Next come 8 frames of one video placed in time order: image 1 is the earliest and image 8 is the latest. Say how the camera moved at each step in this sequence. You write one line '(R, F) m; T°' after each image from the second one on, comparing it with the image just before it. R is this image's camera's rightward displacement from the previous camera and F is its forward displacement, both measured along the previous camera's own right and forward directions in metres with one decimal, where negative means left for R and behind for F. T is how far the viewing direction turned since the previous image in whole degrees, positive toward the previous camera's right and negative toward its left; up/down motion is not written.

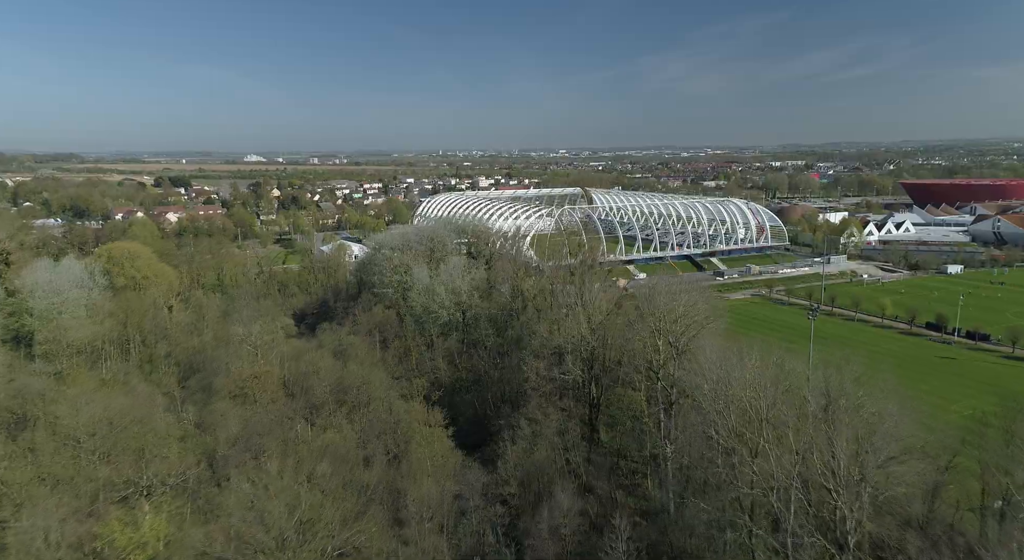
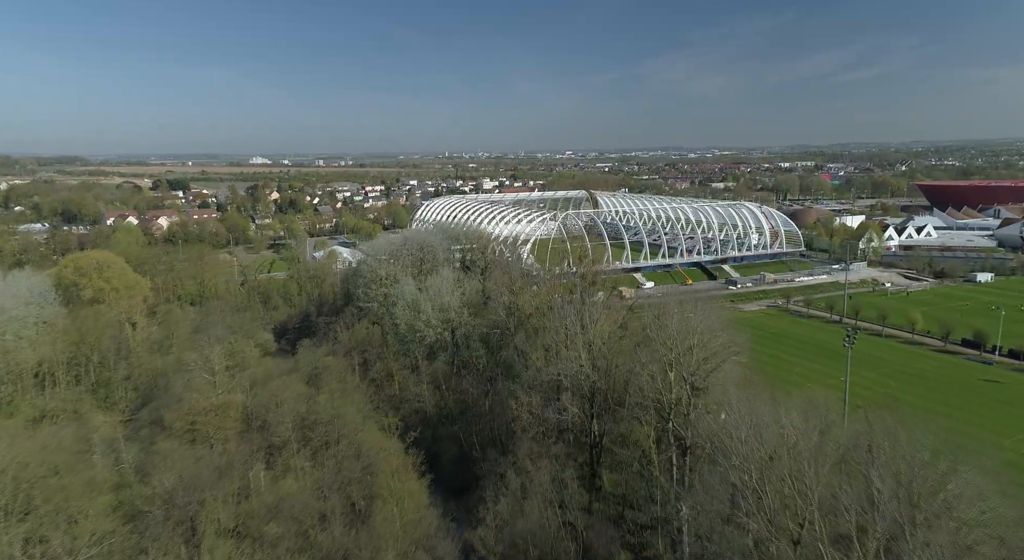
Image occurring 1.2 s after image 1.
(+0.5, +2.9) m; -1°
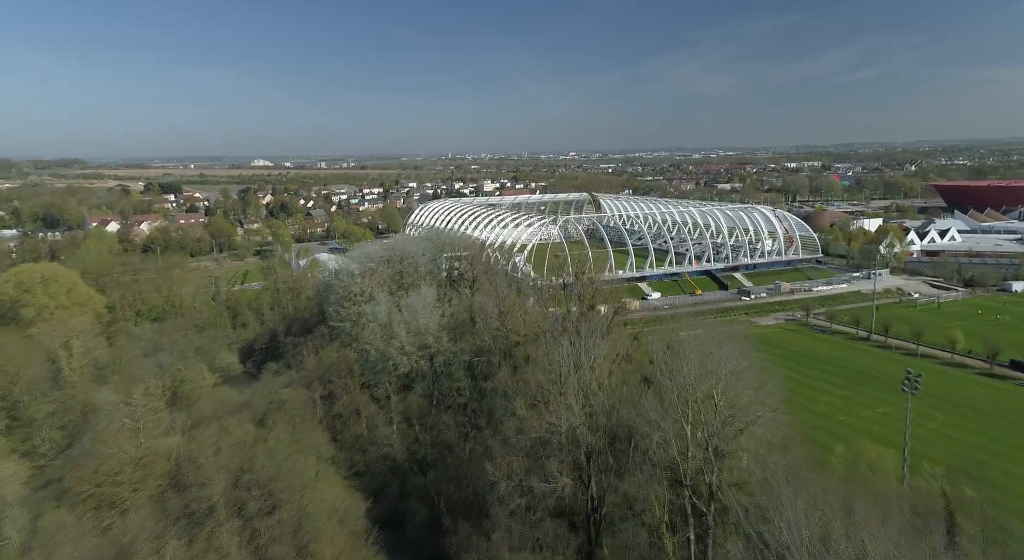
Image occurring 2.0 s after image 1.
(+0.6, +3.6) m; 0°
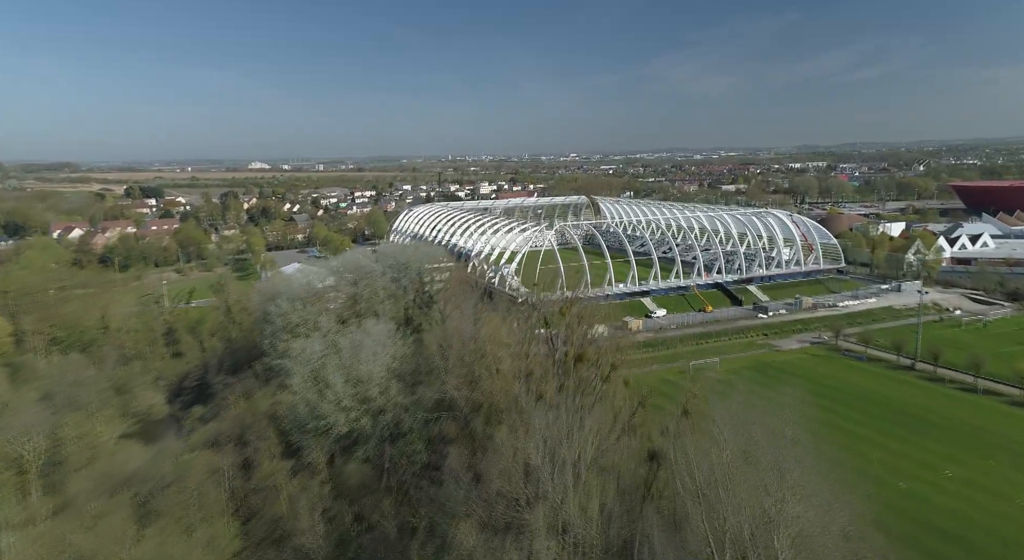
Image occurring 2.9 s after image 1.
(+0.9, +5.2) m; 0°
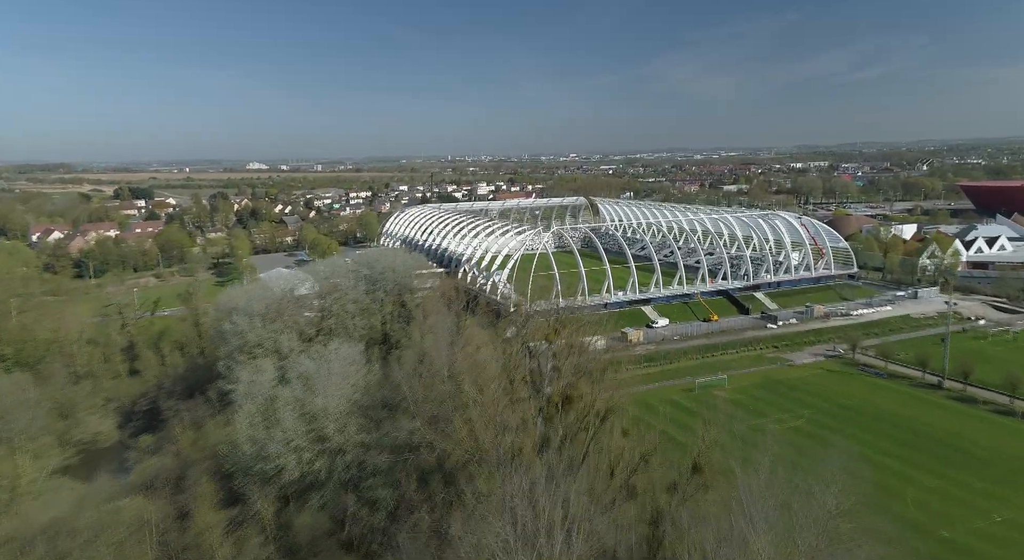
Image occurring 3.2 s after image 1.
(+0.5, +2.6) m; 0°
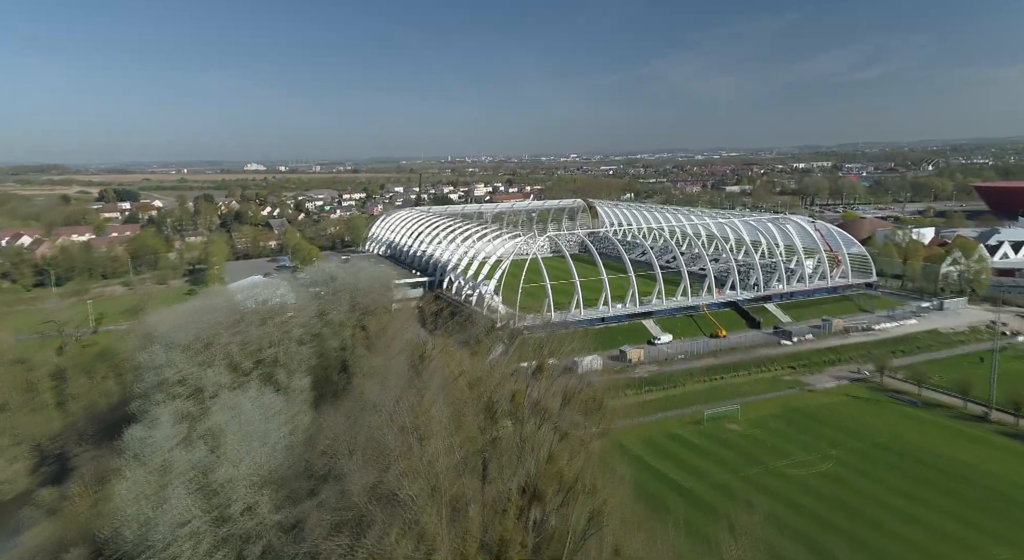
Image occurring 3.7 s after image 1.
(+0.7, +3.5) m; 0°
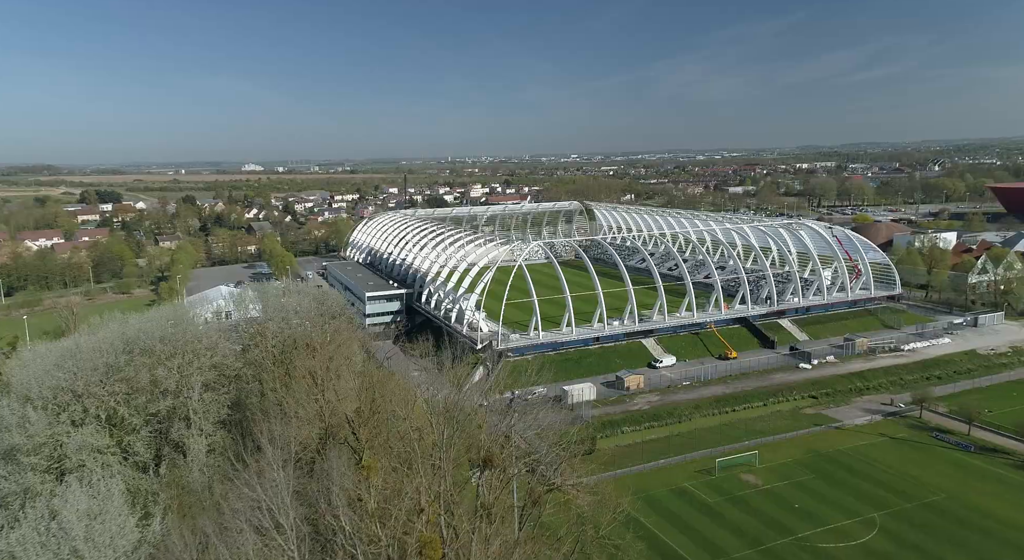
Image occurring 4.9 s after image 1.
(+0.8, +3.9) m; 0°
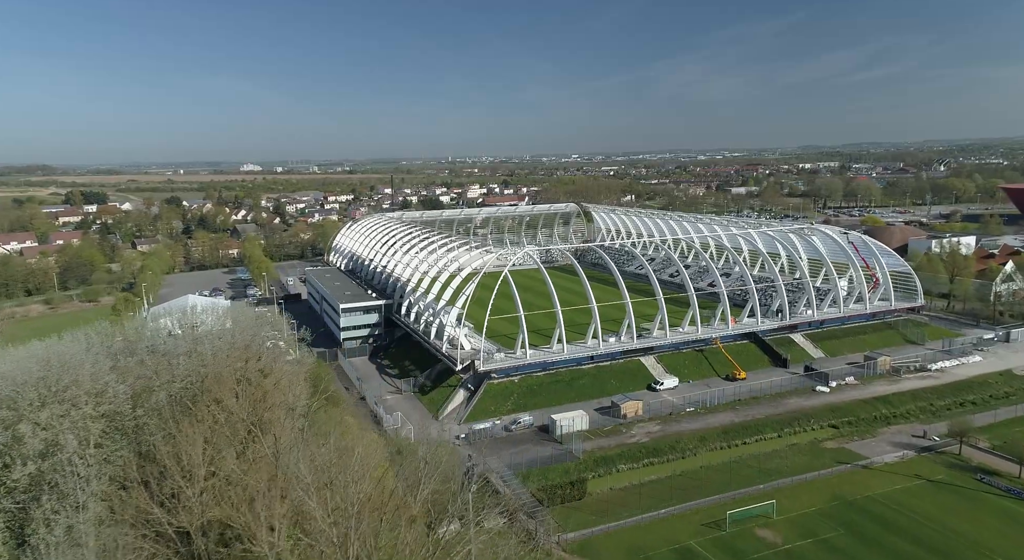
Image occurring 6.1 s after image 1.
(+0.7, +3.0) m; 0°
